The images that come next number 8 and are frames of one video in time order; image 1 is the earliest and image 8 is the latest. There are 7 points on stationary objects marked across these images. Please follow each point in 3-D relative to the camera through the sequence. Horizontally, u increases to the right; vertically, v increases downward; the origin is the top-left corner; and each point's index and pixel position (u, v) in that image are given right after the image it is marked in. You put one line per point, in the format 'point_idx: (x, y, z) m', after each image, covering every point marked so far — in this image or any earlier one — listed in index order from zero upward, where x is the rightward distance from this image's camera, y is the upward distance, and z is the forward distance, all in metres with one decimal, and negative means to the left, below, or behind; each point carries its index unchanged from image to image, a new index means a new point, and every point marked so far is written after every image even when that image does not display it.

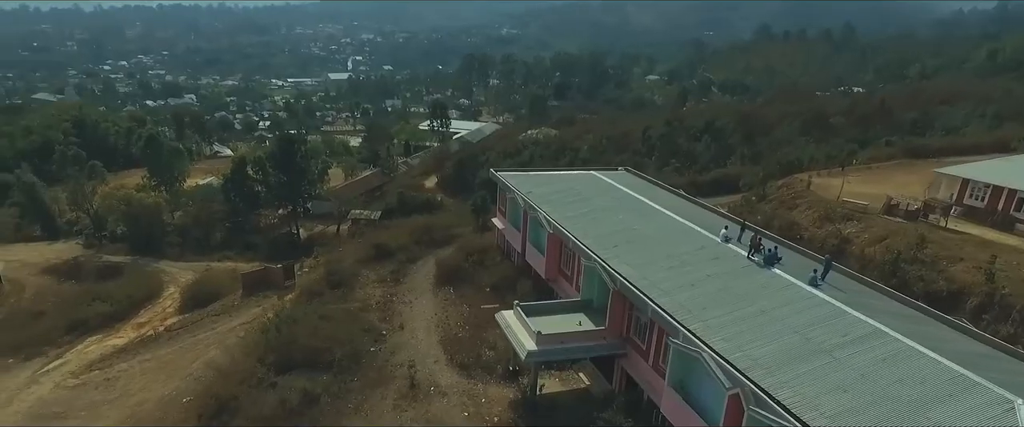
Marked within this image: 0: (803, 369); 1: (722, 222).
0: (+3.7, -2.0, +8.1) m
1: (+4.5, -0.2, +13.8) m
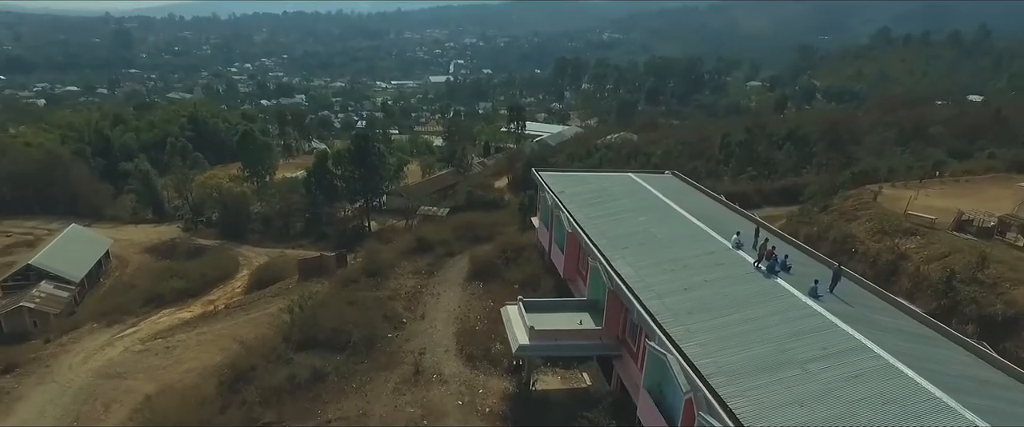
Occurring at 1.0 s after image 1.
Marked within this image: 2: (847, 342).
0: (+3.1, -2.1, +7.7) m
1: (+4.8, -0.4, +13.3) m
2: (+4.3, -1.7, +8.2) m
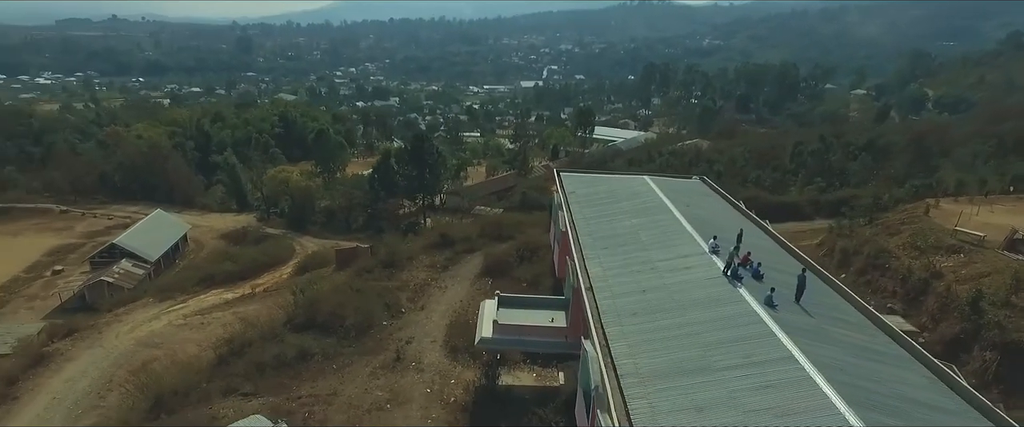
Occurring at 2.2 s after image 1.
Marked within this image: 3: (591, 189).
0: (+1.9, -2.0, +7.5) m
1: (+4.5, -0.5, +12.7) m
2: (+3.2, -1.7, +7.8) m
3: (+2.1, +0.7, +16.8) m
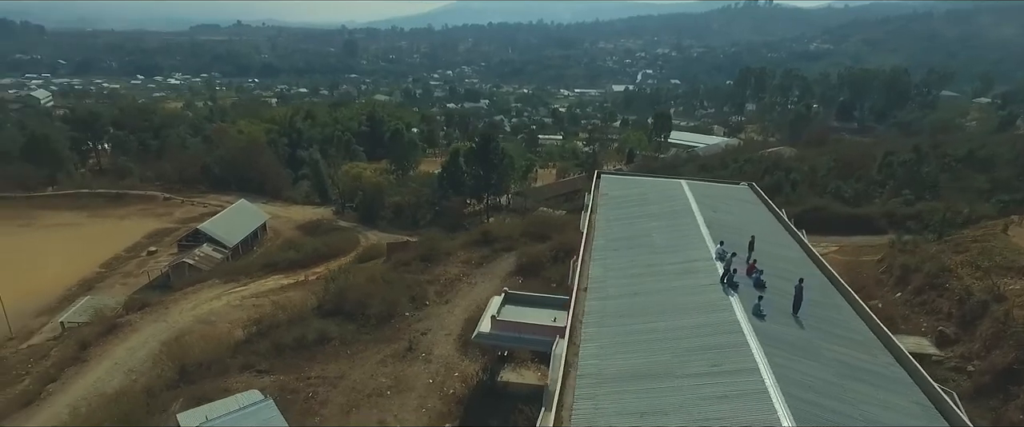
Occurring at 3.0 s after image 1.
0: (+1.3, -2.0, +7.3) m
1: (+4.7, -0.6, +12.1) m
2: (+2.7, -1.7, +7.4) m
3: (+2.9, +0.6, +16.5) m
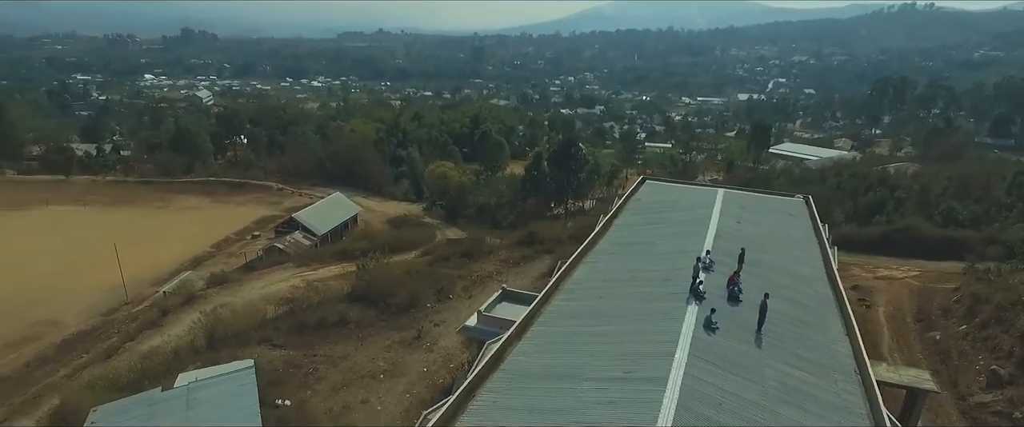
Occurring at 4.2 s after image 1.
0: (+0.3, -2.0, +7.2) m
1: (+4.6, -0.8, +11.4) m
2: (+1.6, -1.8, +7.1) m
3: (+3.7, +0.4, +16.0) m
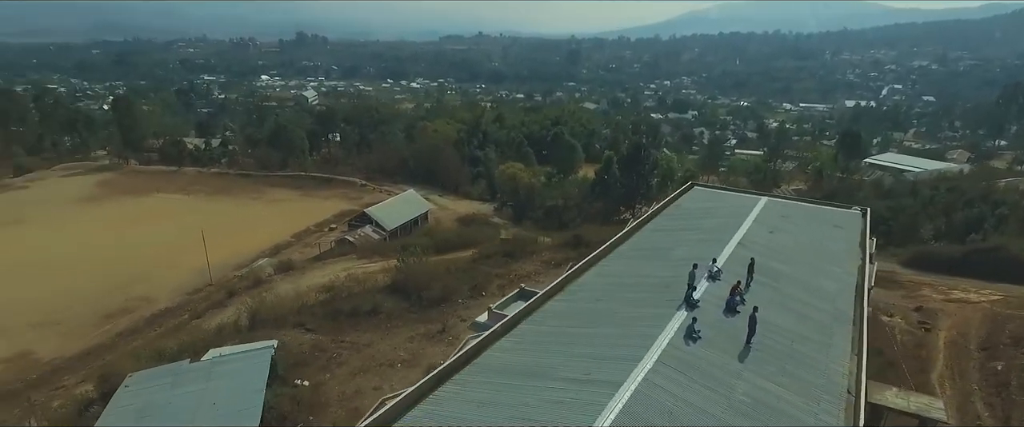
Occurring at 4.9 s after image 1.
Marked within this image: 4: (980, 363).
0: (-0.1, -1.9, +7.3) m
1: (+4.7, -1.0, +10.8) m
2: (+1.2, -1.8, +7.0) m
3: (+4.6, +0.2, +15.5) m
4: (+9.7, -3.1, +13.1) m
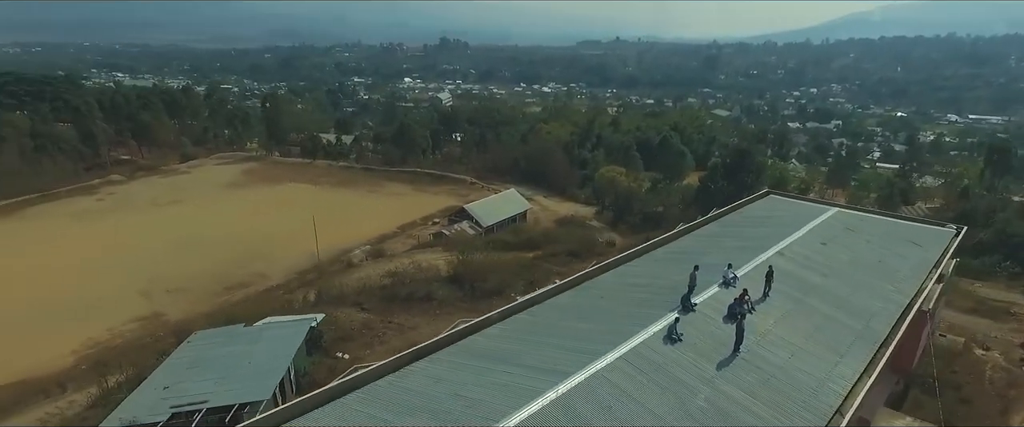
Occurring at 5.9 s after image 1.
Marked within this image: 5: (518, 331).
0: (-0.5, -1.8, +7.6) m
1: (+5.0, -1.1, +10.0) m
2: (+0.7, -1.7, +7.0) m
3: (+5.9, 0.0, +14.6) m
4: (+10.2, -3.5, +11.3) m
5: (+0.1, -1.6, +8.5) m
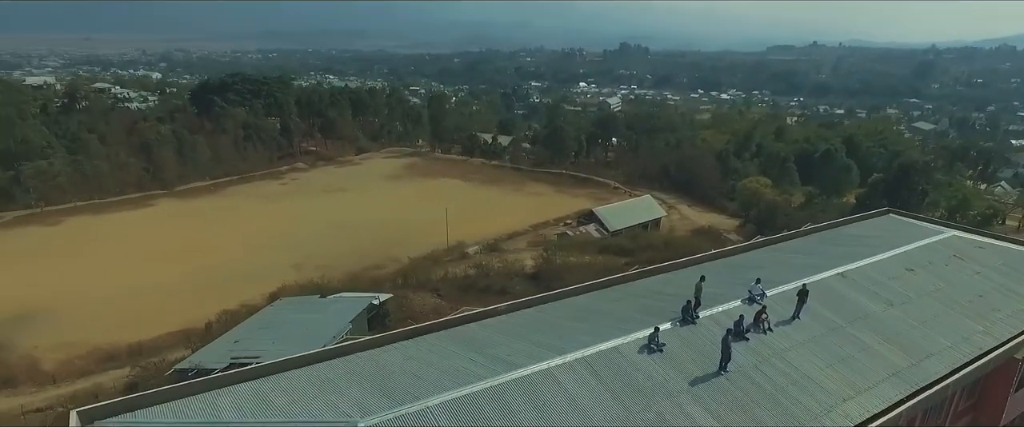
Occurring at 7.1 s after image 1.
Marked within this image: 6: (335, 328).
0: (-0.8, -1.6, +7.8) m
1: (+5.2, -1.4, +8.7) m
2: (+0.2, -1.6, +6.9) m
3: (+7.3, -0.4, +13.0) m
4: (+10.3, -4.1, +8.6) m
5: (+0.1, -1.5, +8.6) m
6: (-3.3, -2.1, +11.8) m
